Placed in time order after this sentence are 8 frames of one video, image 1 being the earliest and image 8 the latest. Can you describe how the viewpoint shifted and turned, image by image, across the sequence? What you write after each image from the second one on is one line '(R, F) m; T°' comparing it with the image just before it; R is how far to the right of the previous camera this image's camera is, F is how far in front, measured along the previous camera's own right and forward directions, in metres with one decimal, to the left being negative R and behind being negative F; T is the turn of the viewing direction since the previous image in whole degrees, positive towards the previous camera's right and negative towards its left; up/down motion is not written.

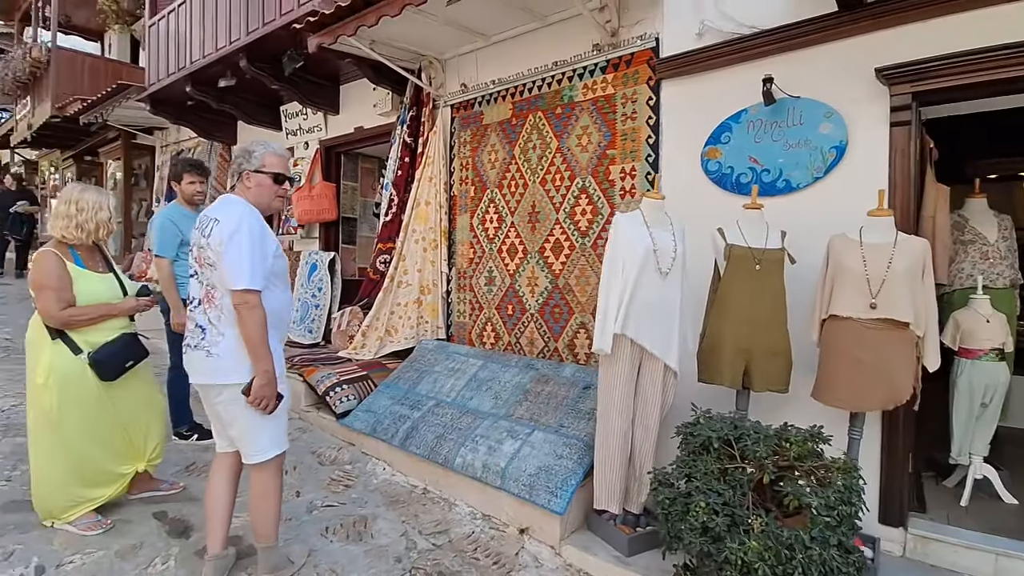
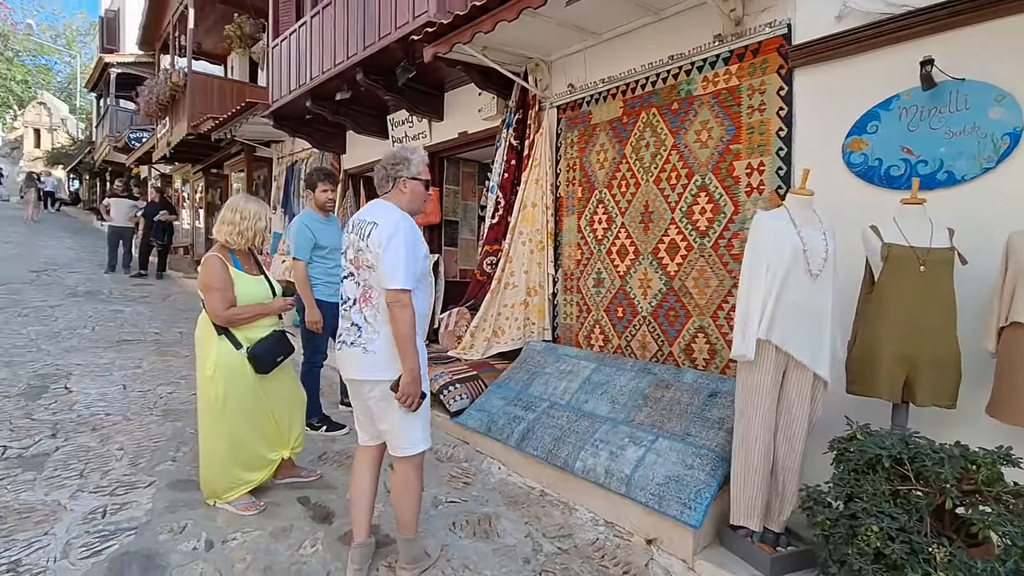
(-0.3, 0.0) m; -8°
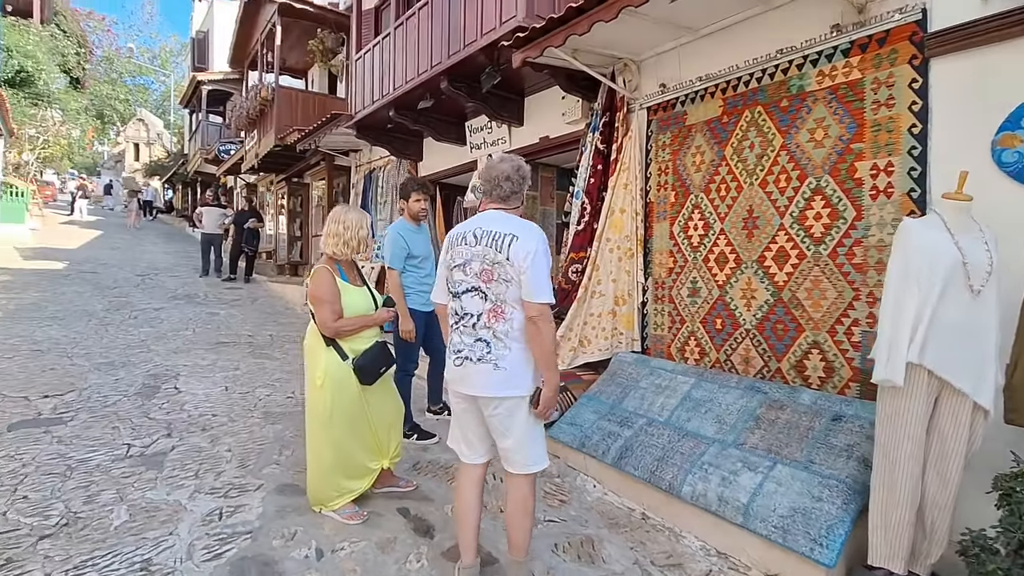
(-0.3, +0.1) m; -6°
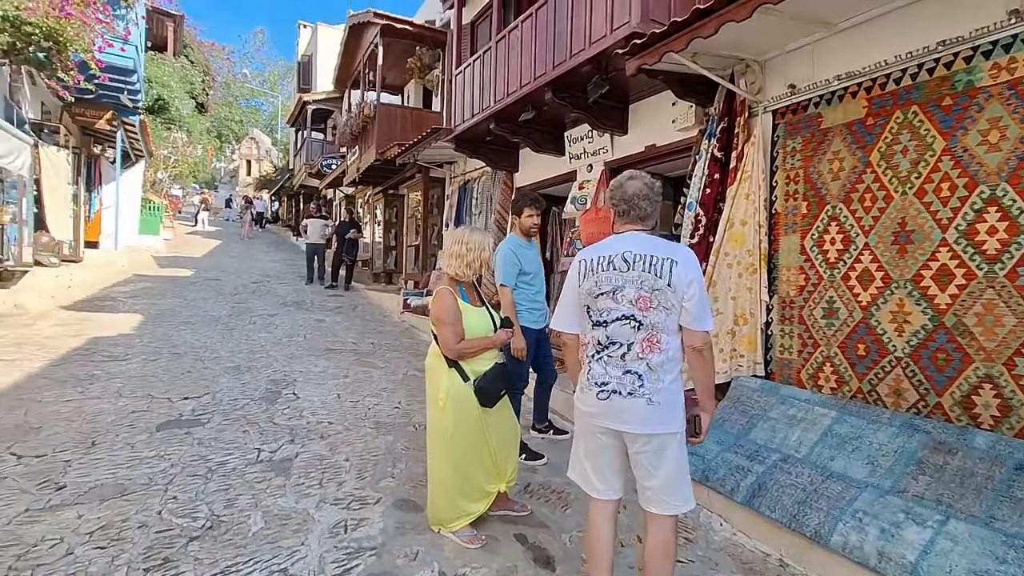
(-0.3, +0.1) m; -9°
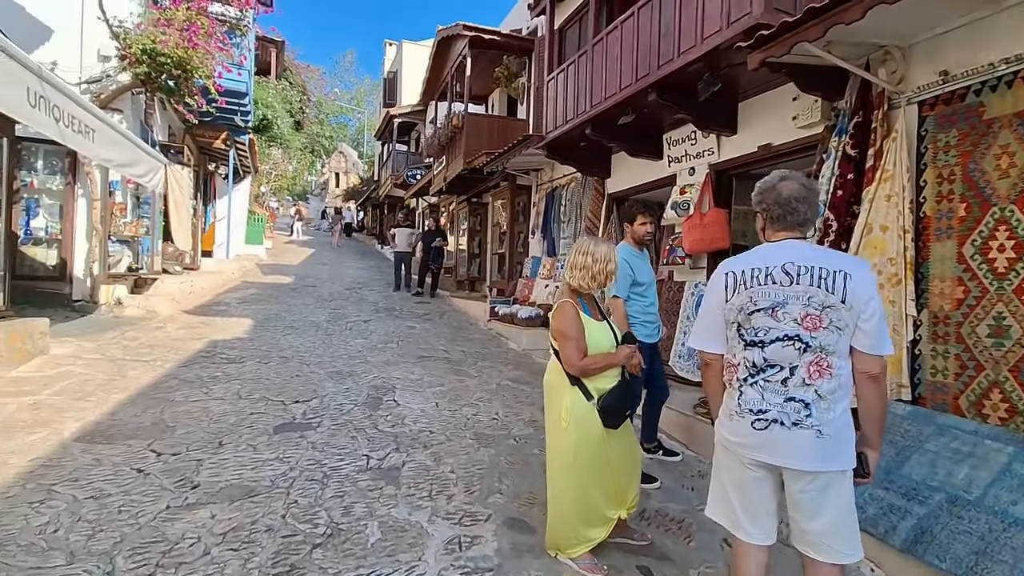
(-0.3, +0.1) m; -8°
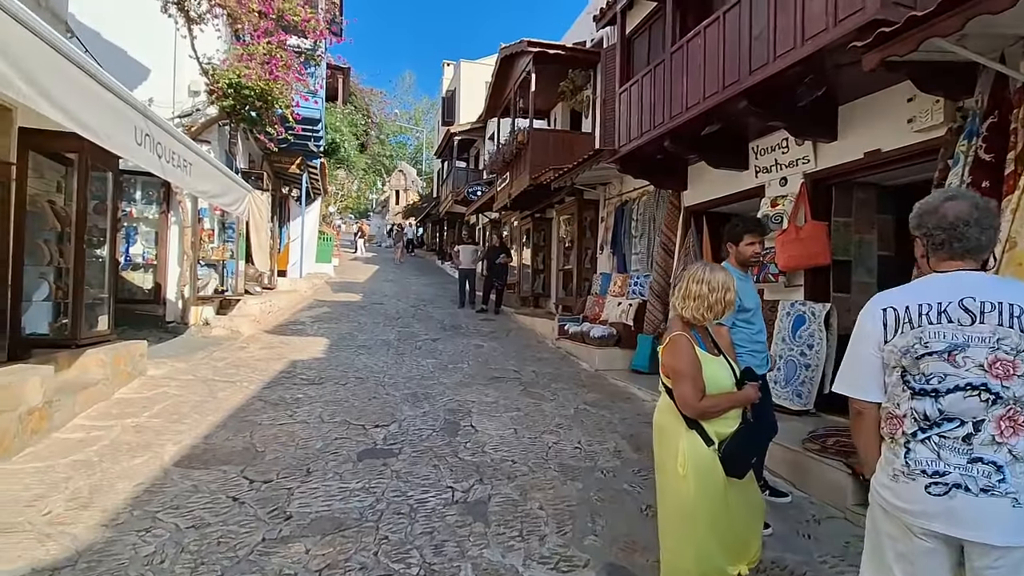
(-0.3, +0.2) m; -6°
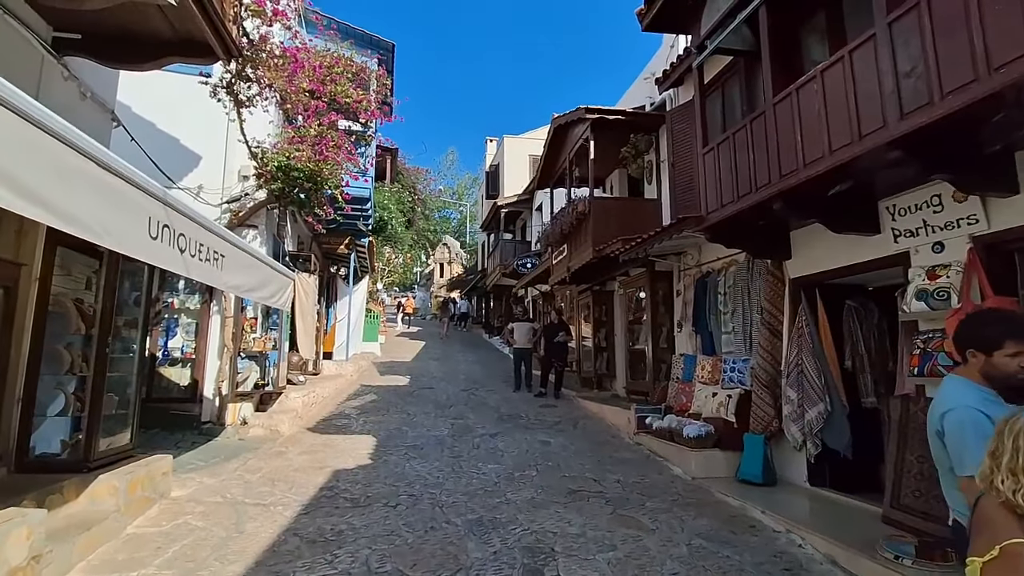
(-0.4, +1.0) m; -5°
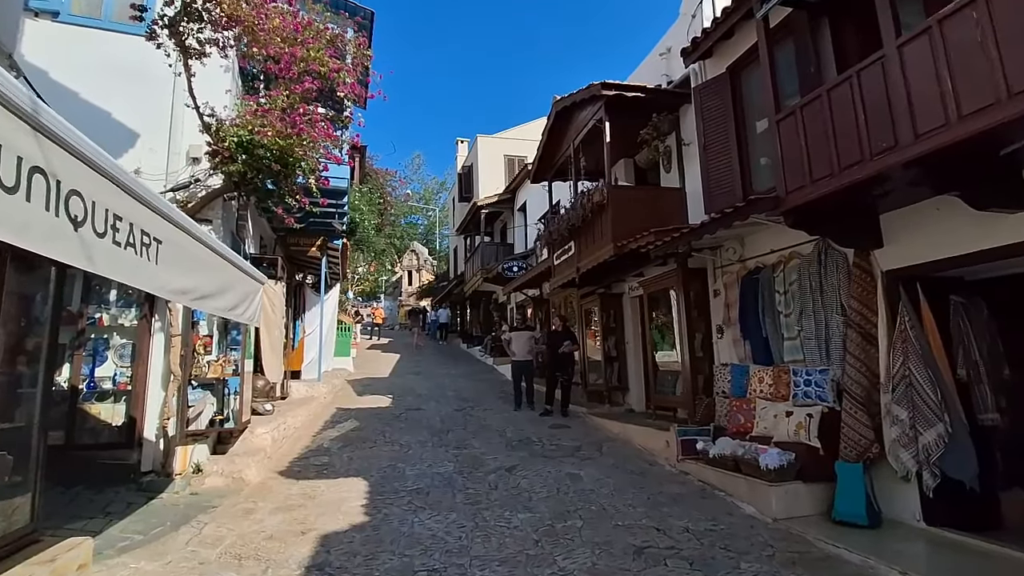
(-0.7, +1.4) m; +4°
